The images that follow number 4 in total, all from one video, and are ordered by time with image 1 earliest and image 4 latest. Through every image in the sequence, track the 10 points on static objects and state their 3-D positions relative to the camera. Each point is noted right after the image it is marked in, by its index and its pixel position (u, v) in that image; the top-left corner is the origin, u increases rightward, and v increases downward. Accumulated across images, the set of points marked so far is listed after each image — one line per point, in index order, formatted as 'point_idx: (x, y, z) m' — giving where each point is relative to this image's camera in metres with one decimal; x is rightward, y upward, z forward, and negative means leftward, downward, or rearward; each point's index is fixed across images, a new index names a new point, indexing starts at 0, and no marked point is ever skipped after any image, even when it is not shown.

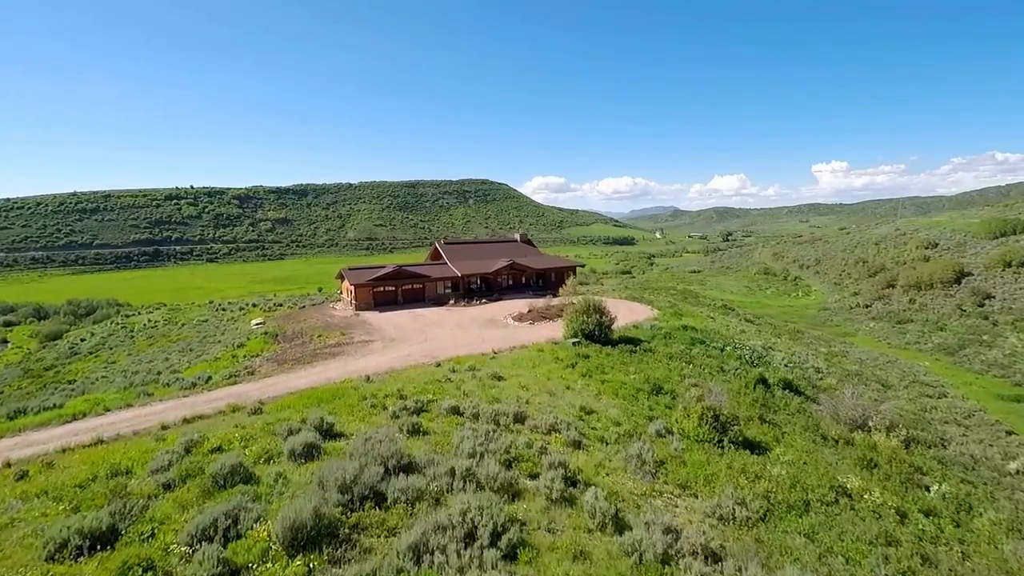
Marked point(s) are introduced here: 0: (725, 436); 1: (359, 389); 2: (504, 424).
0: (+6.3, -4.4, +14.5) m
1: (-6.2, -4.1, +19.8) m
2: (-0.2, -4.1, +14.8) m
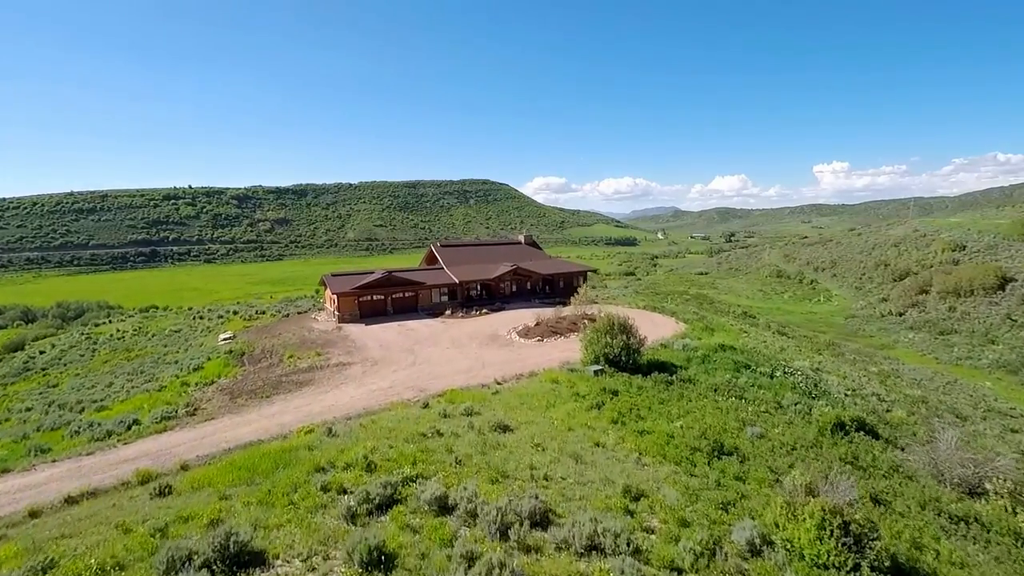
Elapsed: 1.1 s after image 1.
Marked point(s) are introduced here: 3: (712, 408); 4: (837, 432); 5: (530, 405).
0: (+6.6, -5.2, +9.3) m
1: (-5.9, -4.9, +14.6) m
2: (+0.1, -4.9, +9.6) m
3: (+8.0, -4.8, +19.6) m
4: (+12.8, -5.7, +19.4) m
5: (+0.7, -4.6, +19.2) m
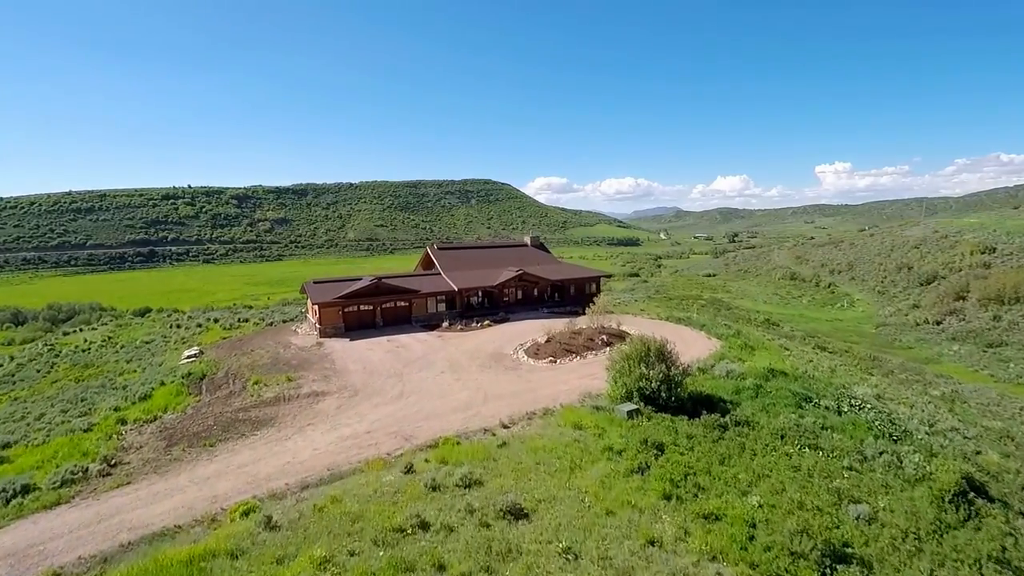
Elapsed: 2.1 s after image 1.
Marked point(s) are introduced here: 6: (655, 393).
0: (+7.0, -5.8, +4.5) m
1: (-5.5, -5.5, +9.8) m
2: (+0.4, -5.5, +4.8) m
3: (+8.4, -5.4, +14.8) m
4: (+13.2, -6.4, +14.6) m
5: (+1.1, -5.2, +14.4) m
6: (+5.4, -3.9, +18.7) m
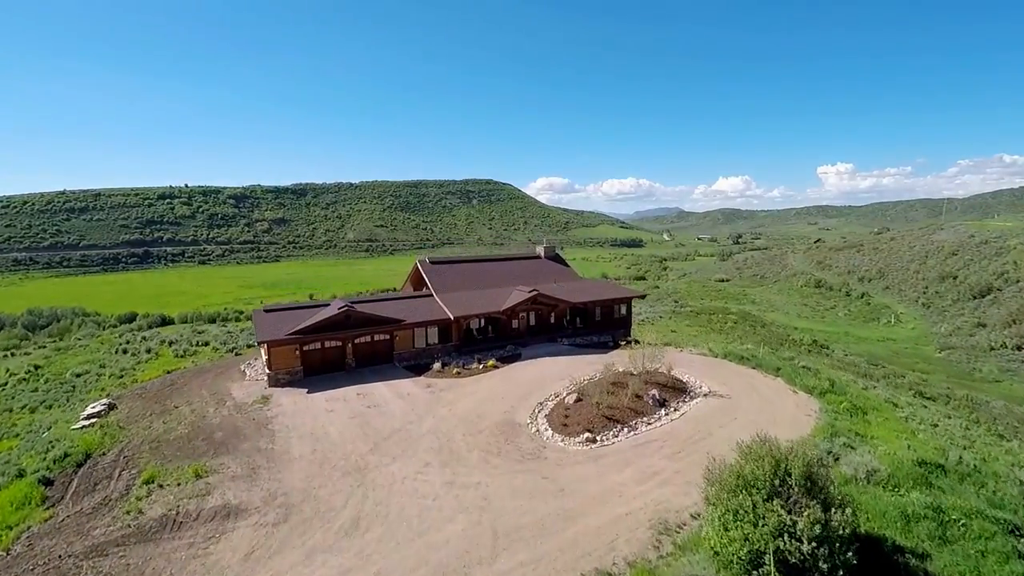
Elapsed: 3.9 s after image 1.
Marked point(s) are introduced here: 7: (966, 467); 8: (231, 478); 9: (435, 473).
0: (+7.7, -7.5, -3.9) m
1: (-4.8, -7.2, +1.5) m
2: (+1.1, -7.2, -3.5) m
3: (+9.0, -7.2, +6.5) m
4: (+13.9, -8.1, +6.2) m
5: (+1.7, -6.9, +6.1) m
6: (+6.1, -5.7, +10.3) m
7: (+15.7, -6.3, +17.0) m
8: (-9.3, -6.3, +16.5) m
9: (-2.4, -6.0, +16.2) m
